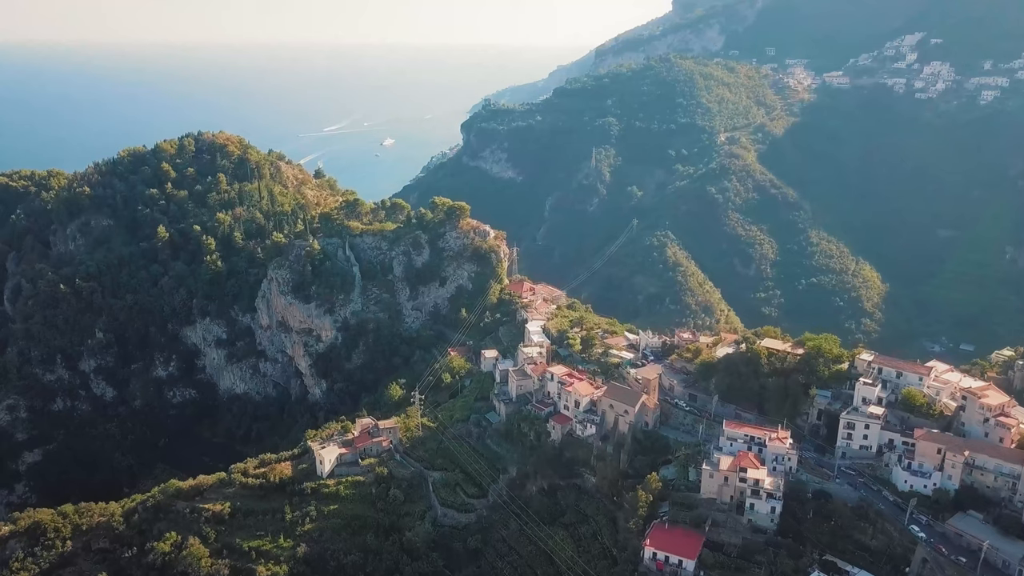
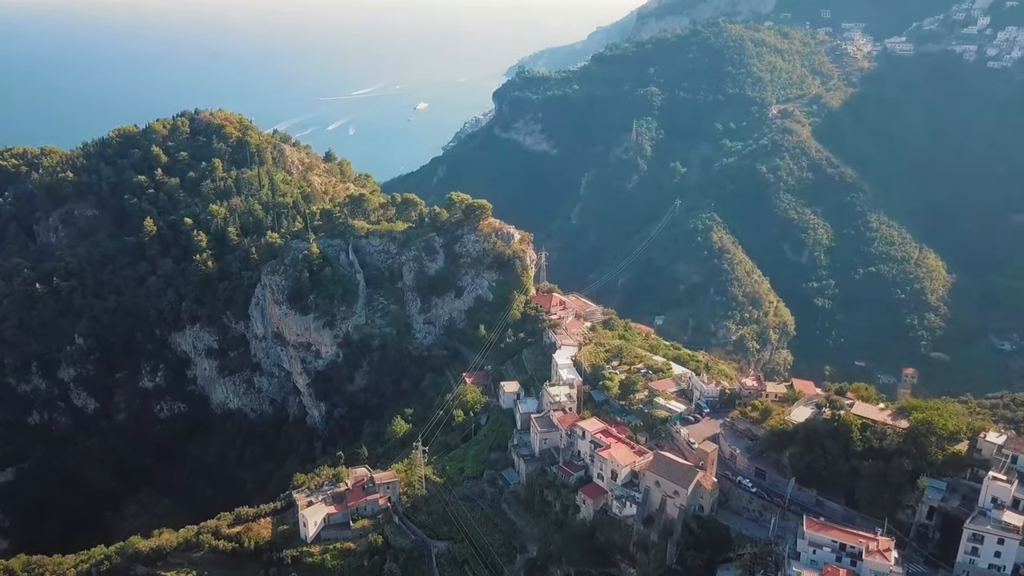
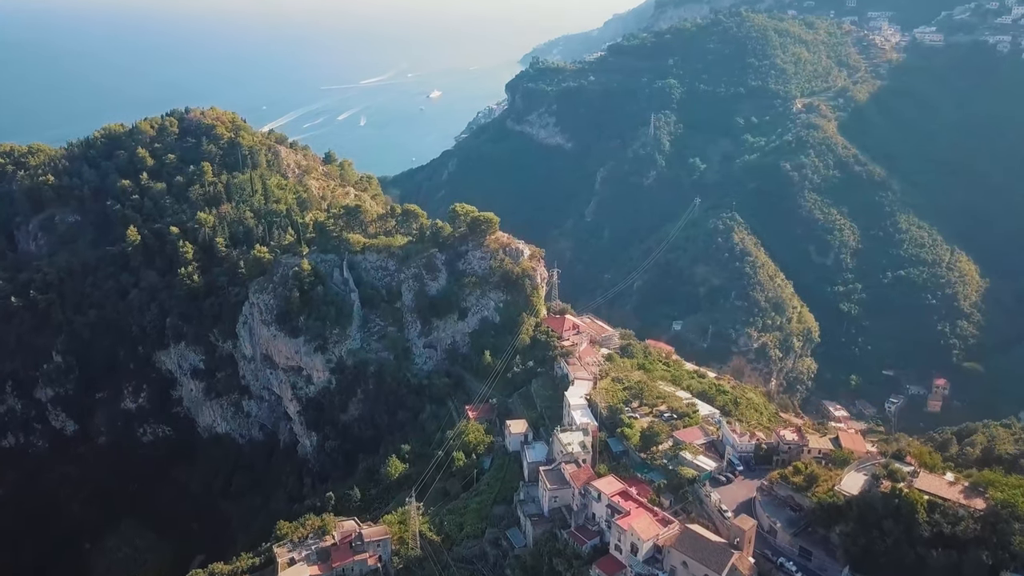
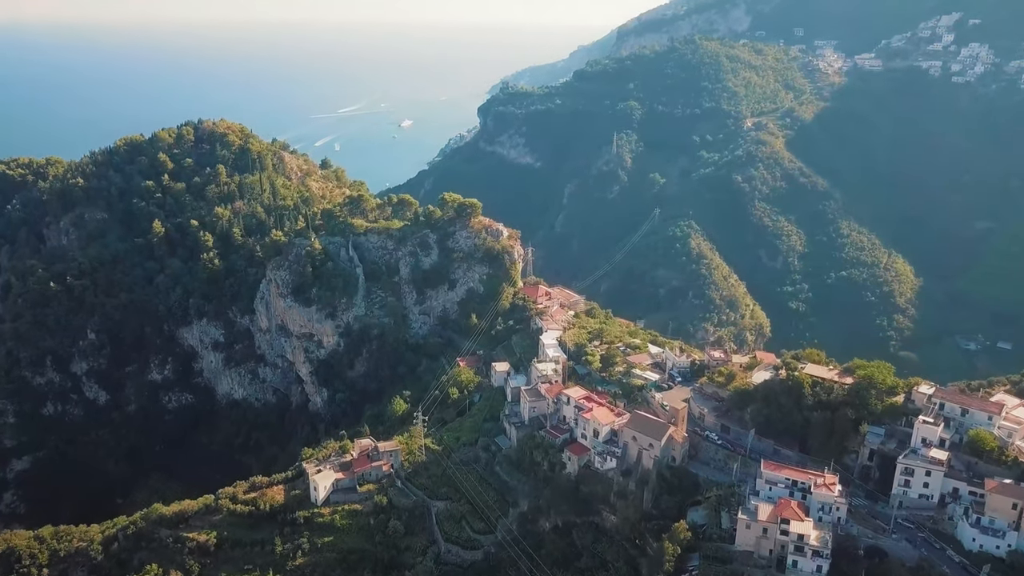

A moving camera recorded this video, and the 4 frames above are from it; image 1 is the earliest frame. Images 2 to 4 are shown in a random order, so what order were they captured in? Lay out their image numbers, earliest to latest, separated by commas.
4, 2, 3
